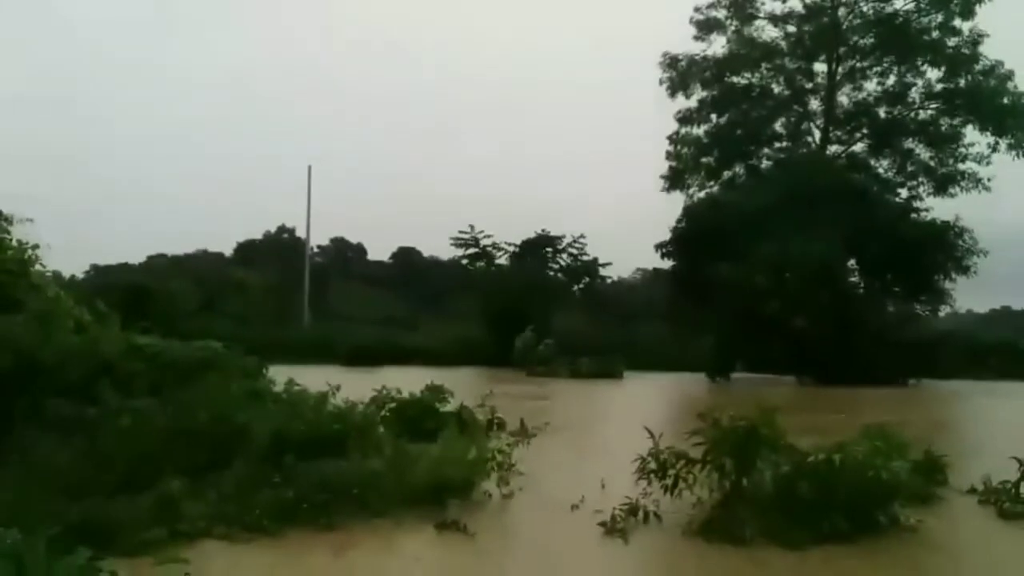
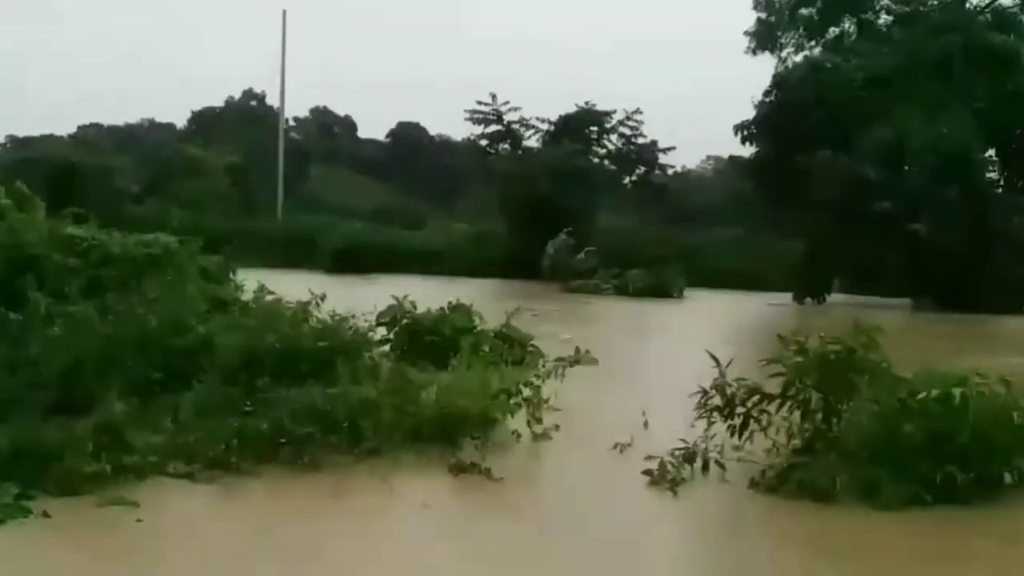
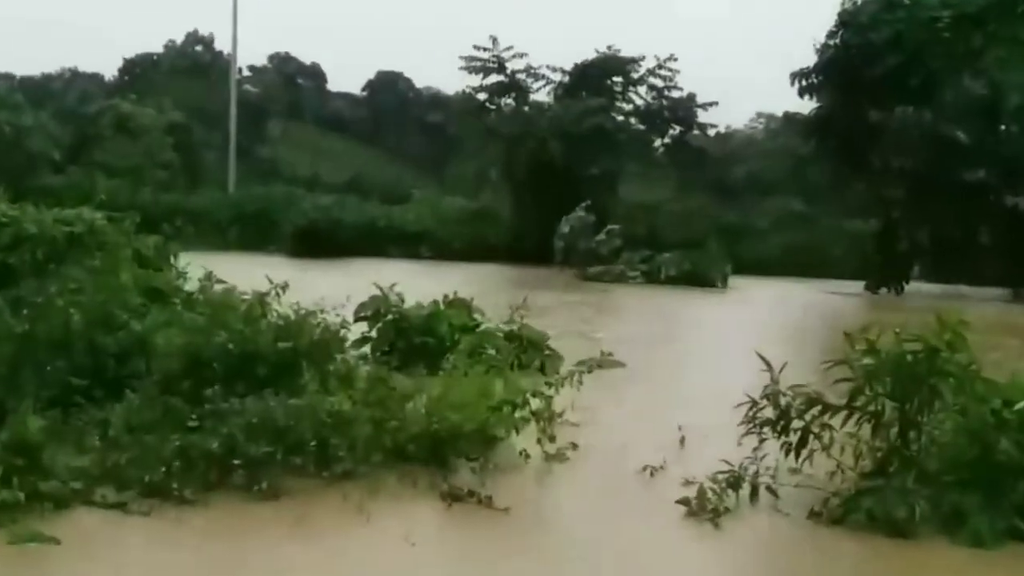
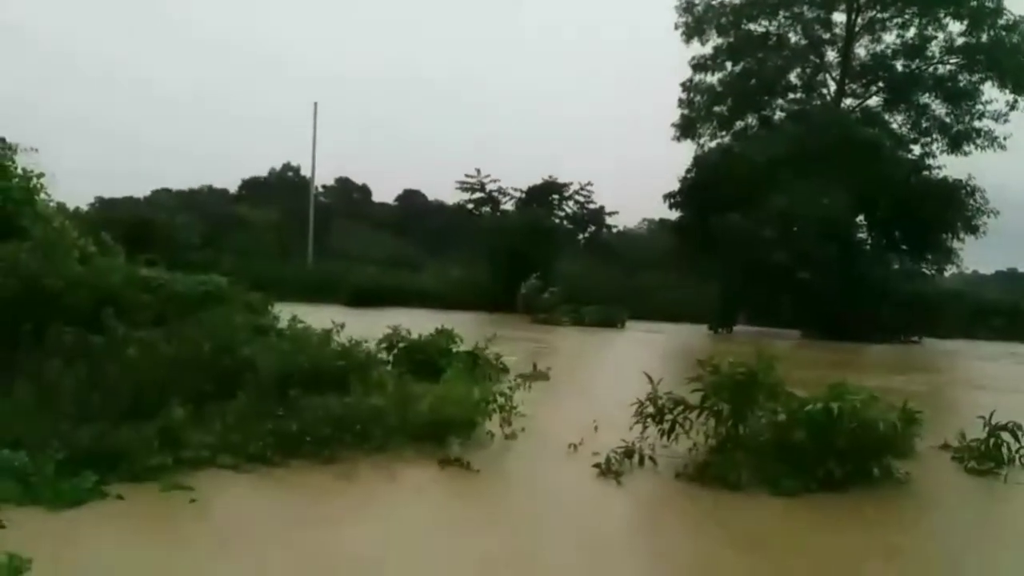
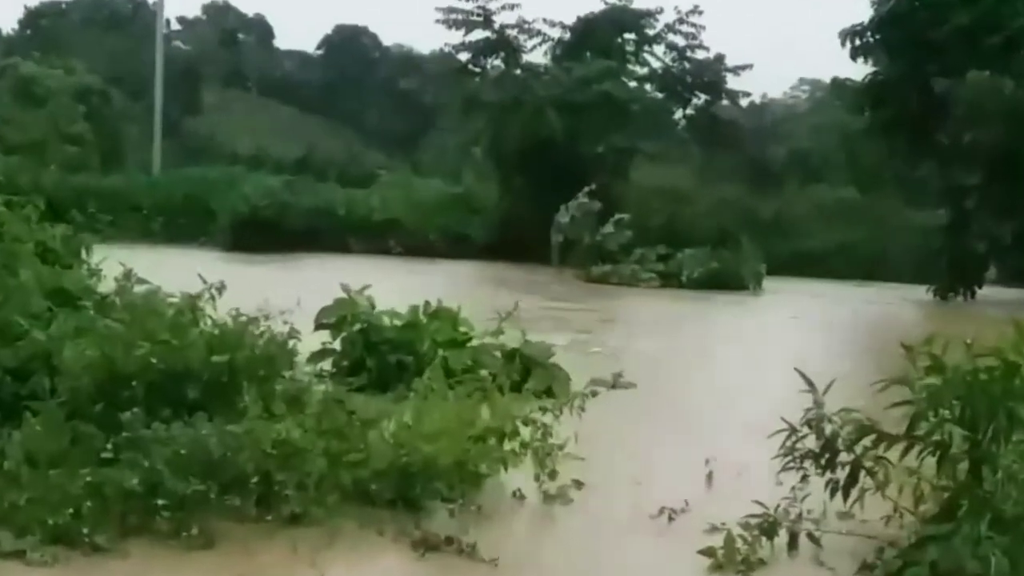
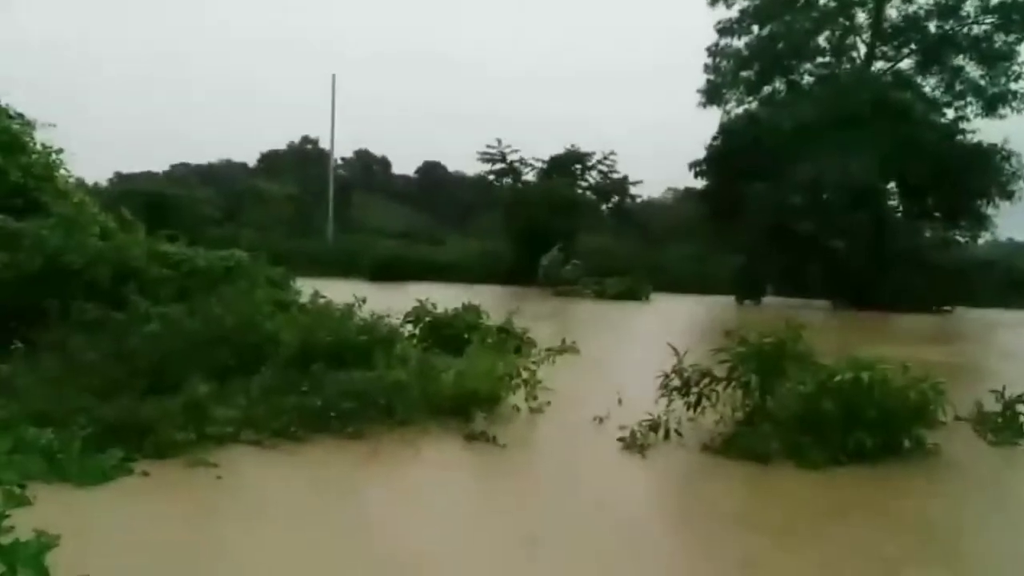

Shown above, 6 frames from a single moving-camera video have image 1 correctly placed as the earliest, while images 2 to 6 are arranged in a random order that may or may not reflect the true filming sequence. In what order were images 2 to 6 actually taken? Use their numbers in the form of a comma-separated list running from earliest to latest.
4, 6, 2, 3, 5
